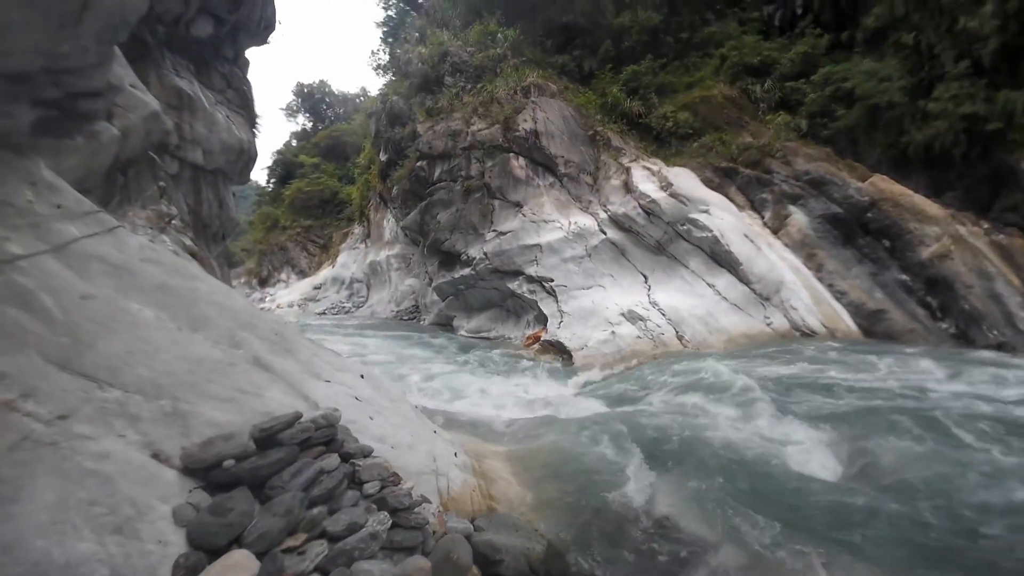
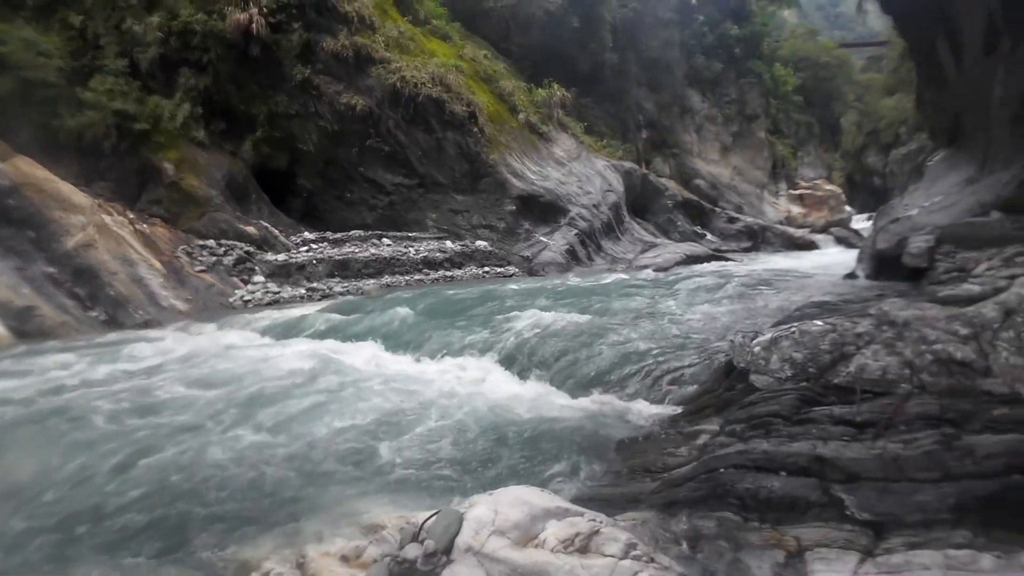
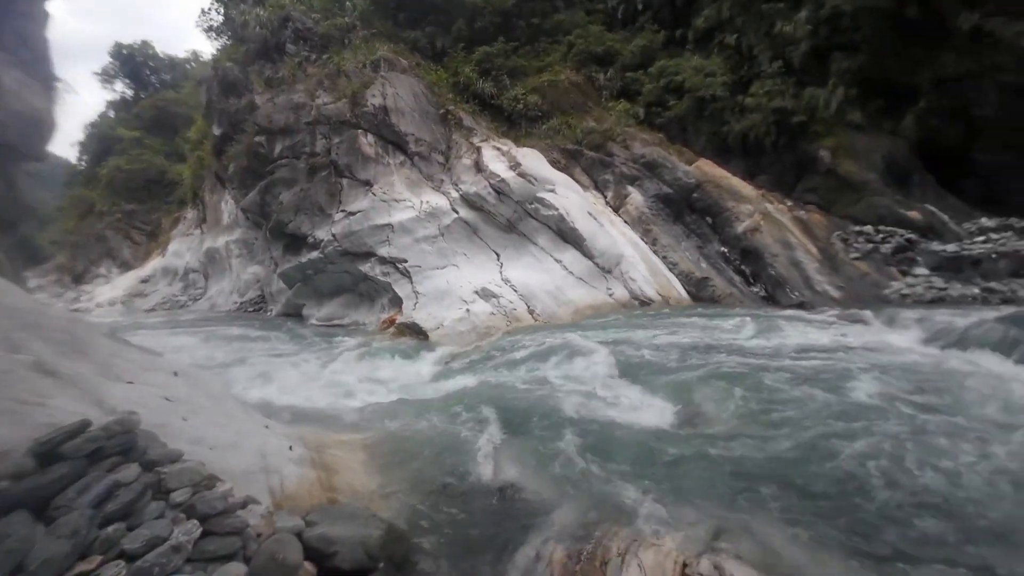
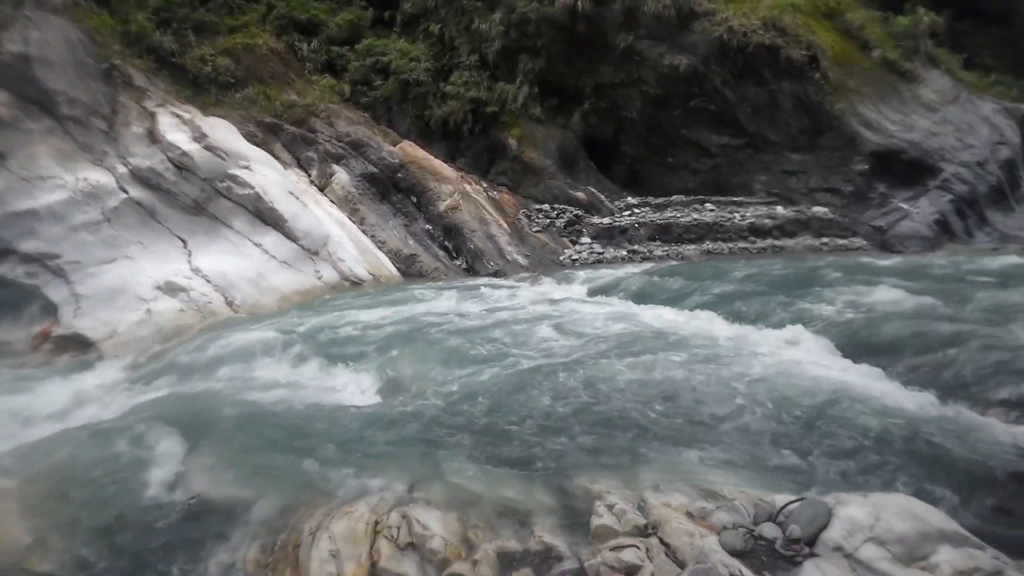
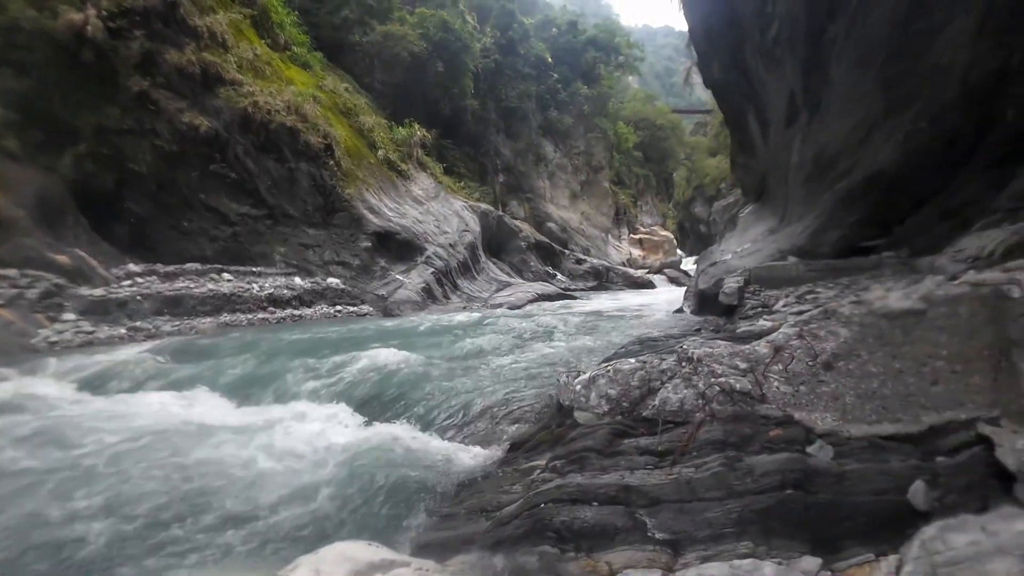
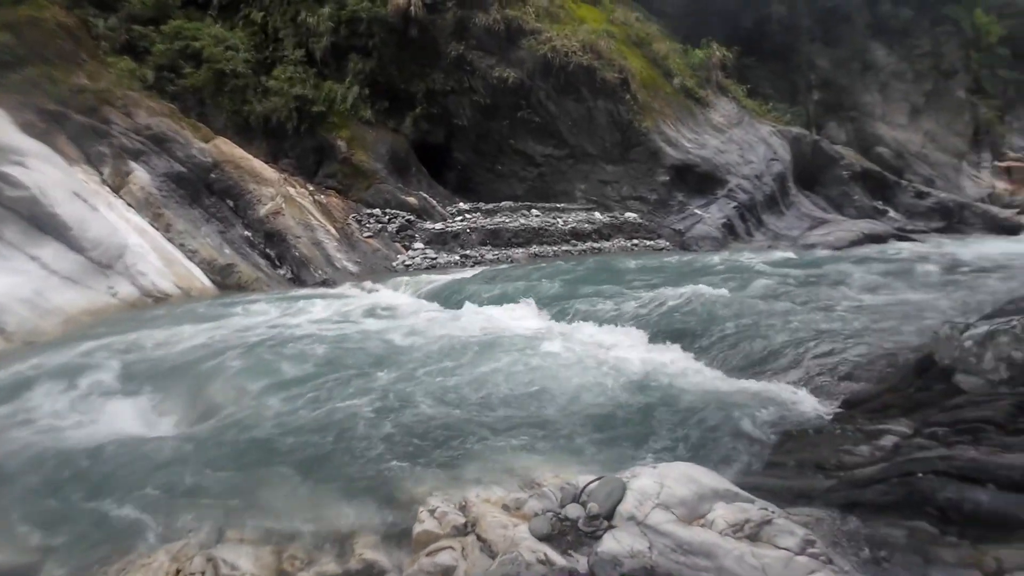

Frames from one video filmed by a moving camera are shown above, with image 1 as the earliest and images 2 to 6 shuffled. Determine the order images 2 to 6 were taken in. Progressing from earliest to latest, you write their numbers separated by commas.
3, 4, 6, 2, 5
